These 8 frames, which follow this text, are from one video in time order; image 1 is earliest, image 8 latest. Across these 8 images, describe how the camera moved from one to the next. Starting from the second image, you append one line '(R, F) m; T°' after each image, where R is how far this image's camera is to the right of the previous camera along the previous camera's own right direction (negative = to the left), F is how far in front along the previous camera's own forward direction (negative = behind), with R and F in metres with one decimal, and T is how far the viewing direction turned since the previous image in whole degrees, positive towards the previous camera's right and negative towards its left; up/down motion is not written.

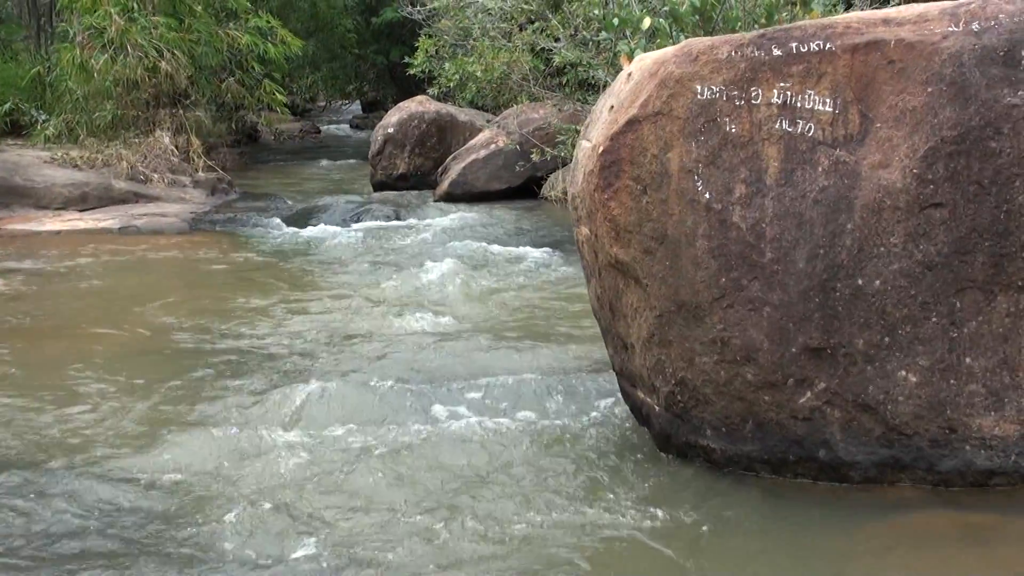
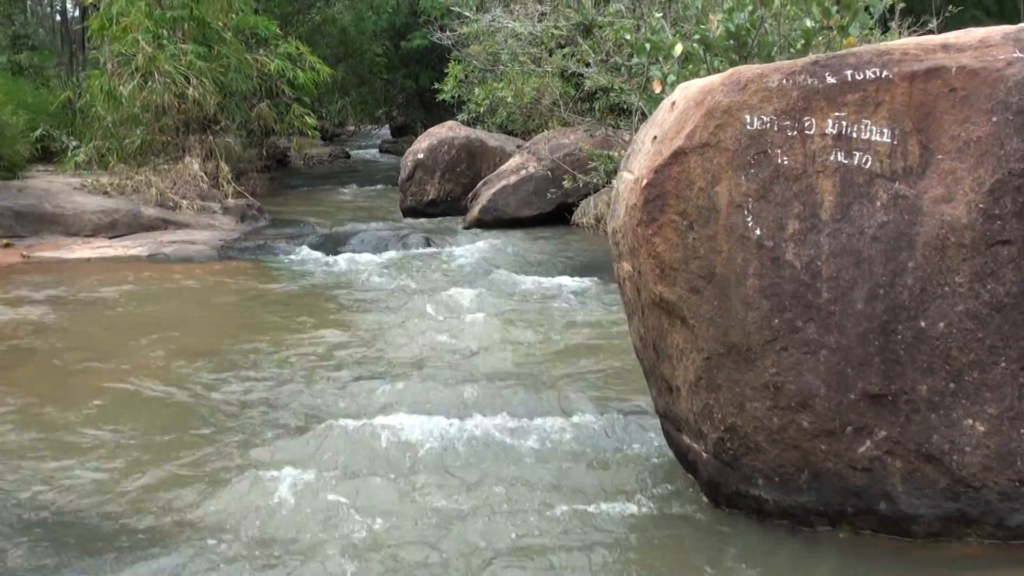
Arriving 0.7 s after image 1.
(-0.1, +0.3) m; -1°
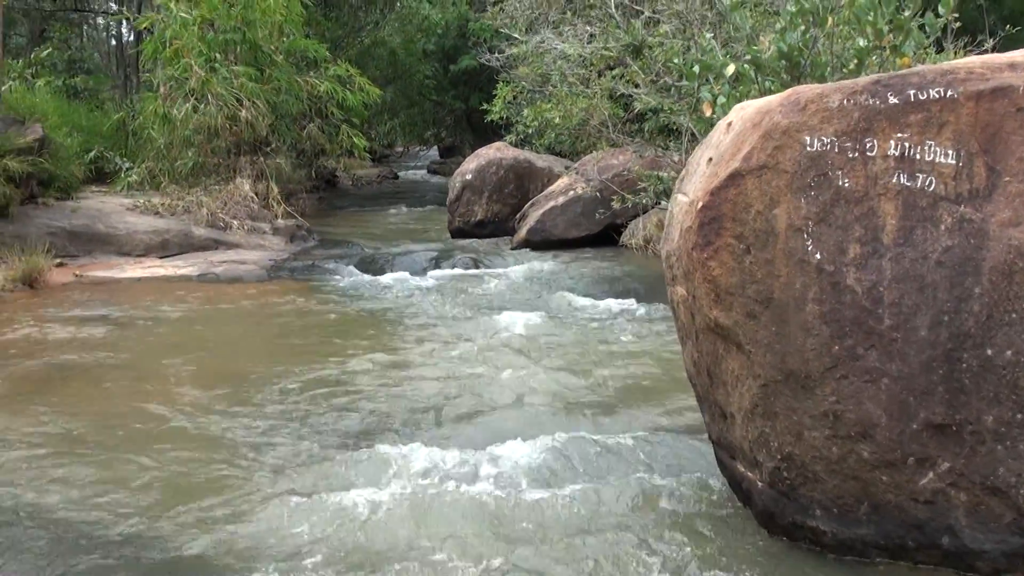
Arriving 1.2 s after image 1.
(0.0, +0.1) m; -2°
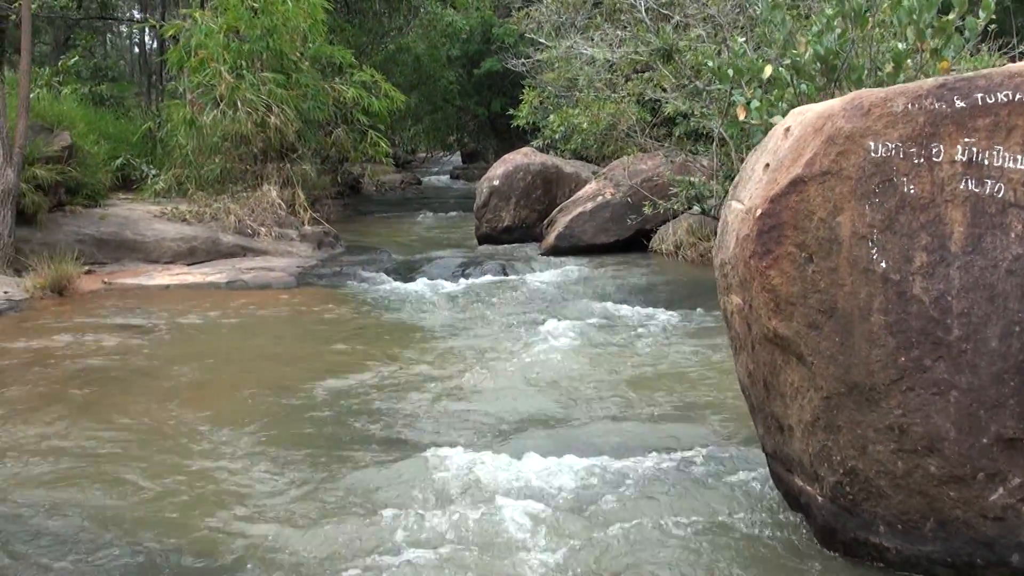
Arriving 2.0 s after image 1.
(-0.2, +0.1) m; 0°
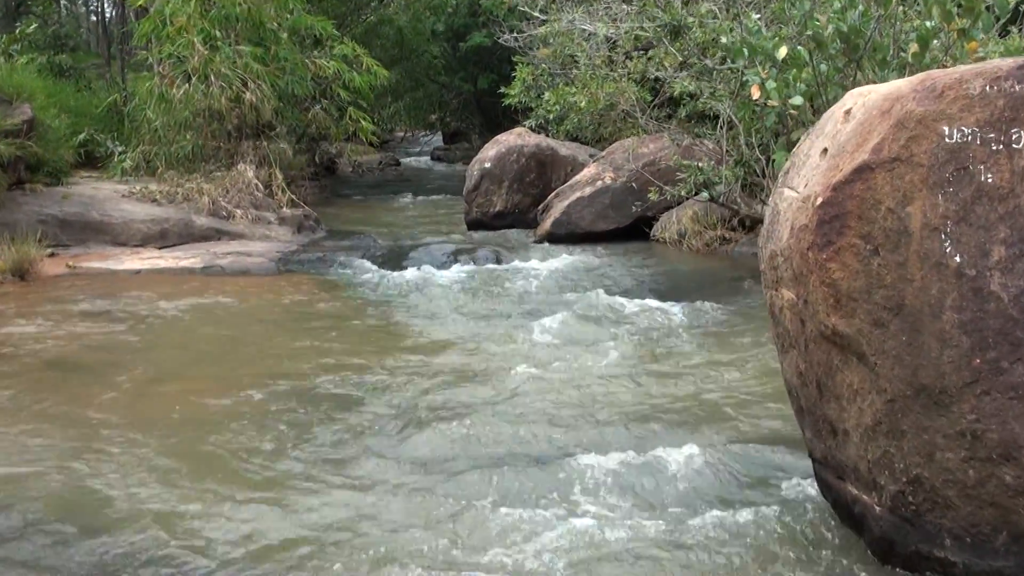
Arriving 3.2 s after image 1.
(-0.4, +0.4) m; +4°
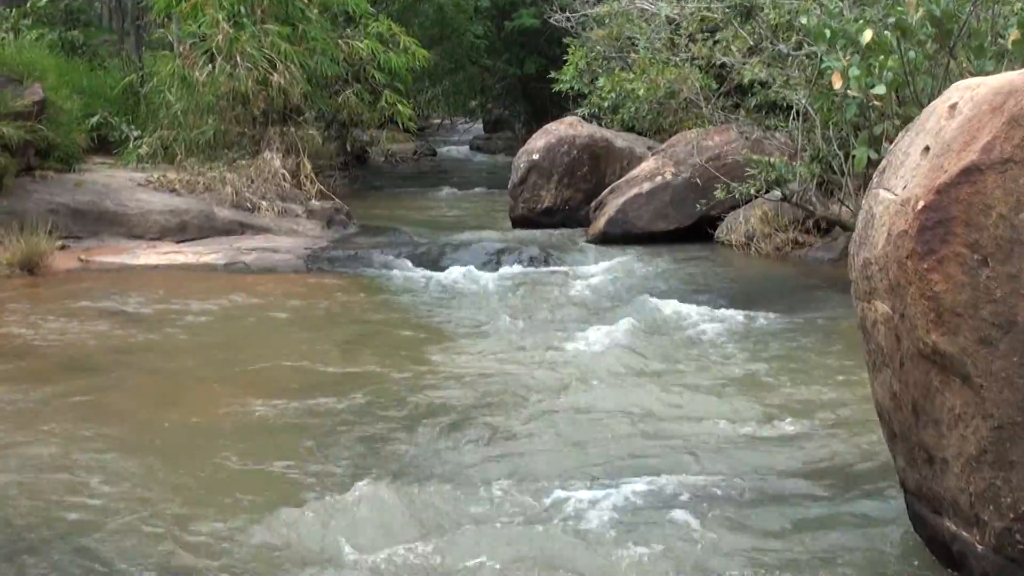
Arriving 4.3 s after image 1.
(-0.2, +0.5) m; -1°
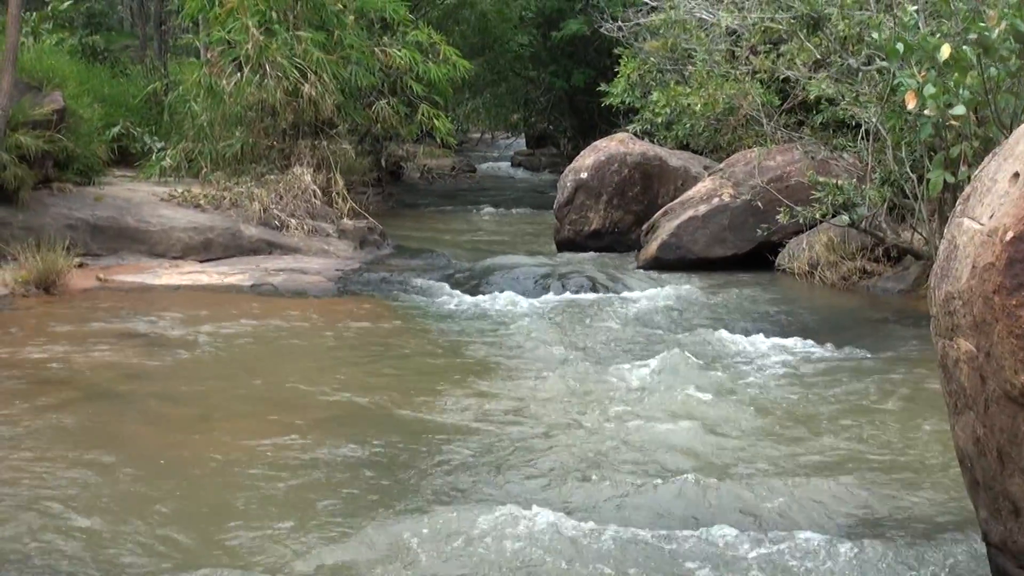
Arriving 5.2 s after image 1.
(-0.1, +0.5) m; -1°
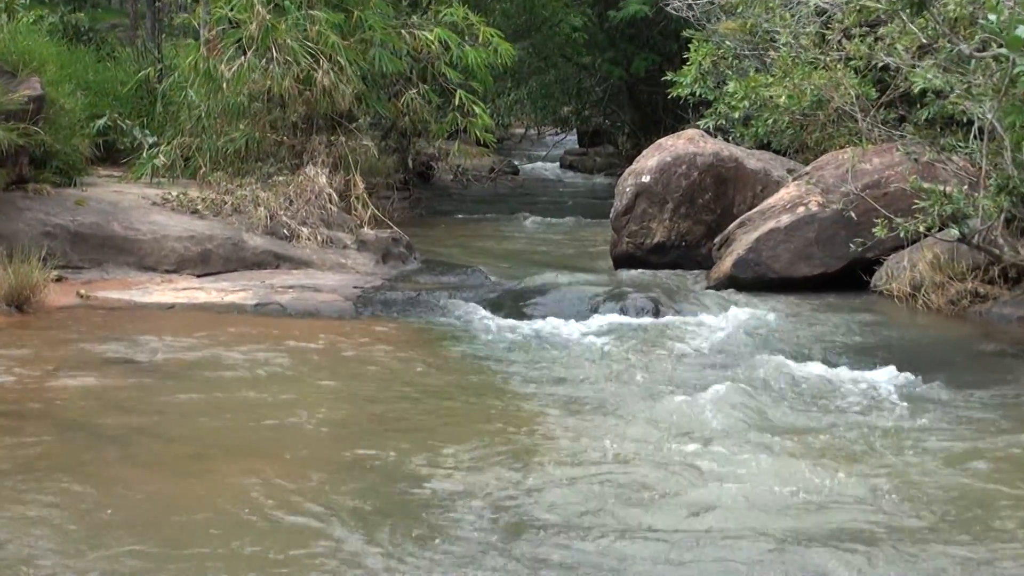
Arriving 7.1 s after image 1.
(-0.2, +1.0) m; -1°
